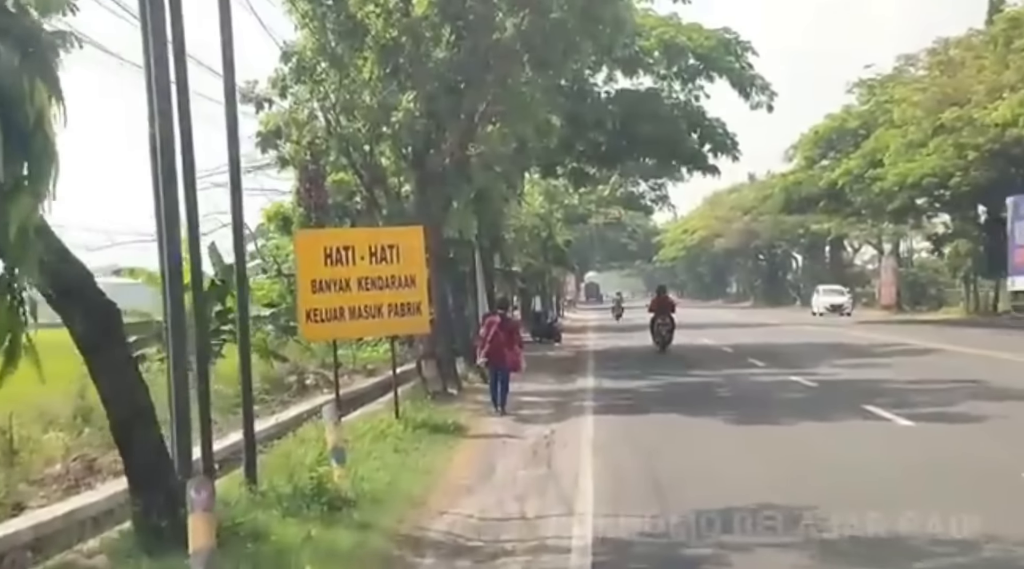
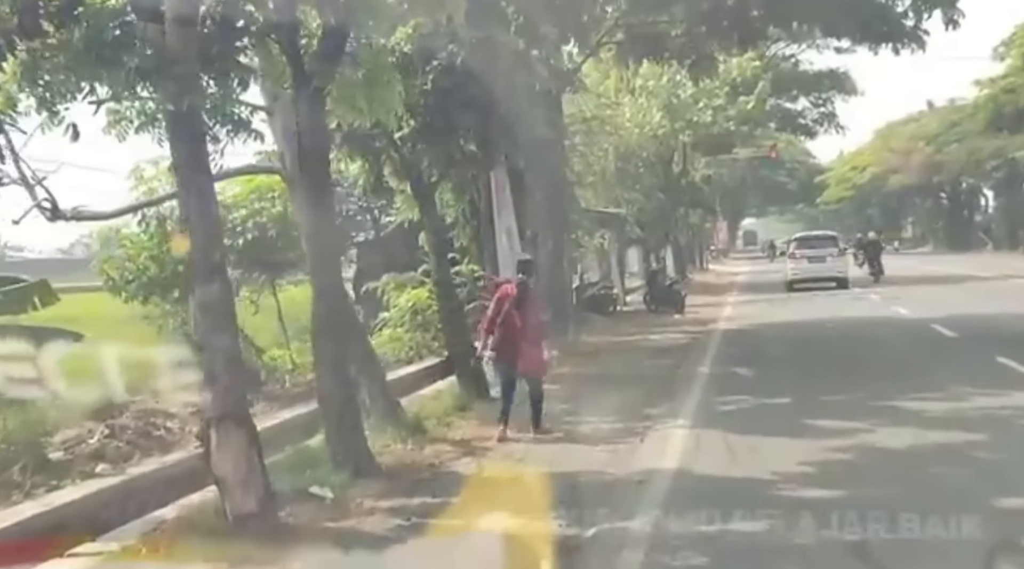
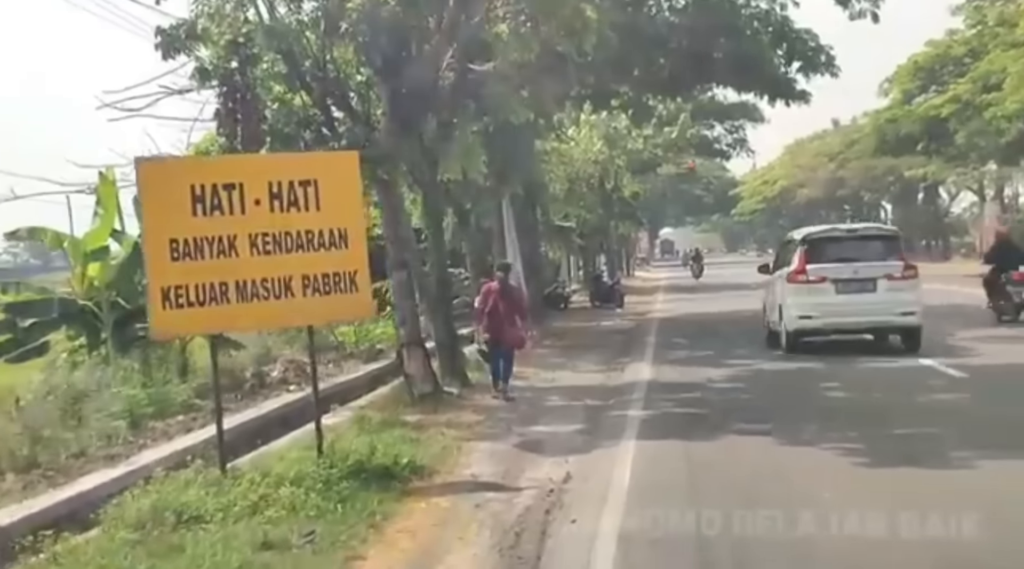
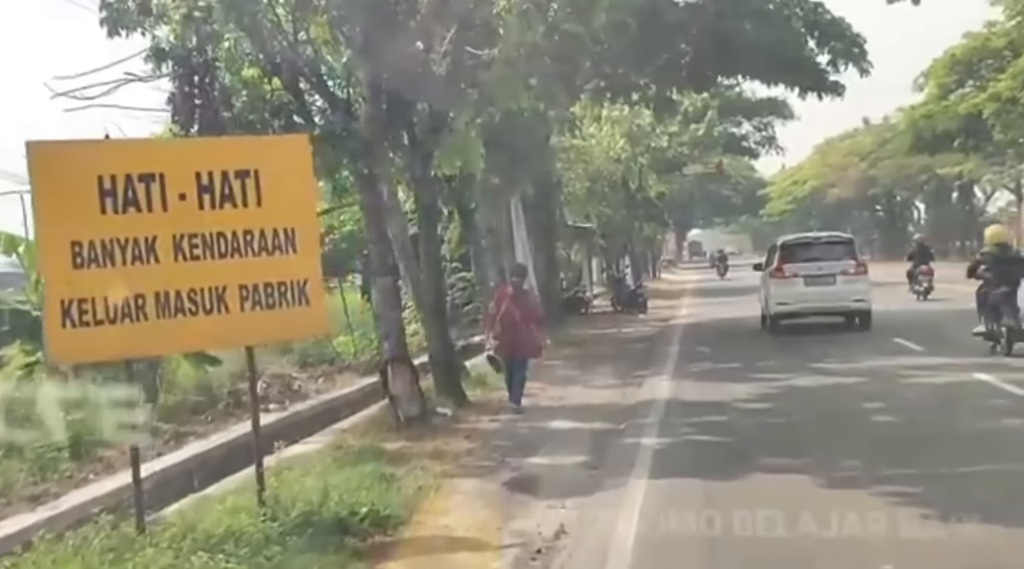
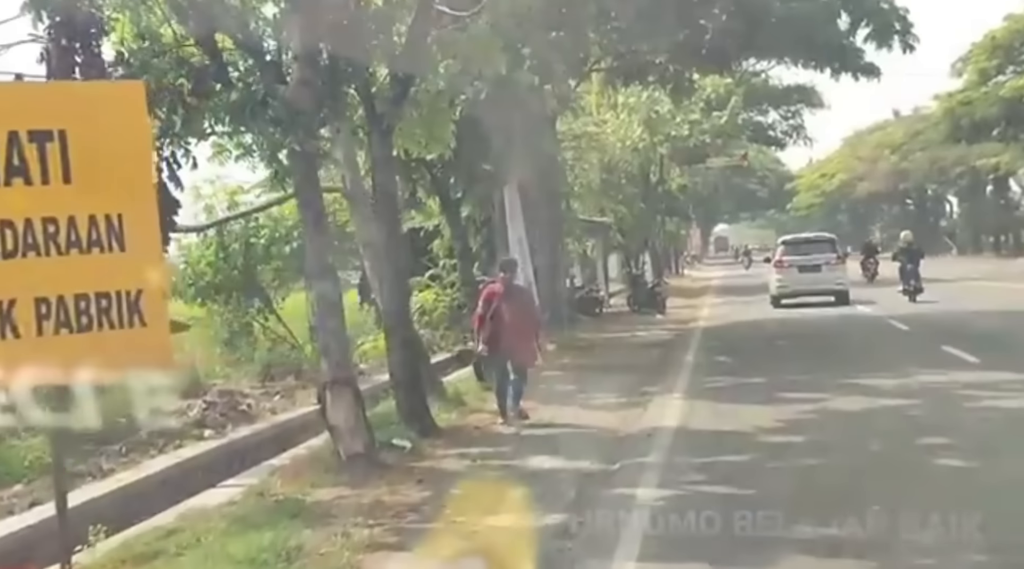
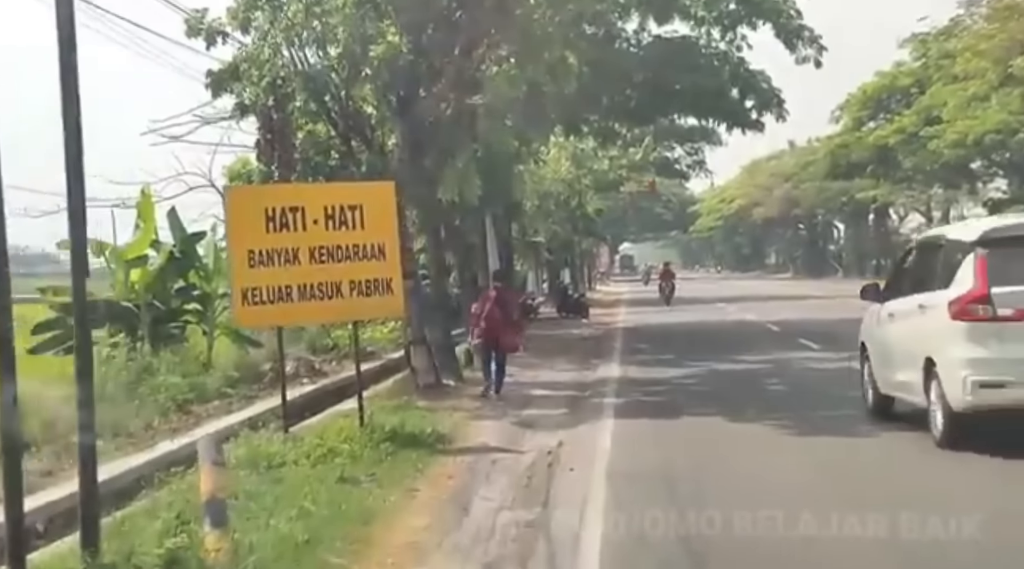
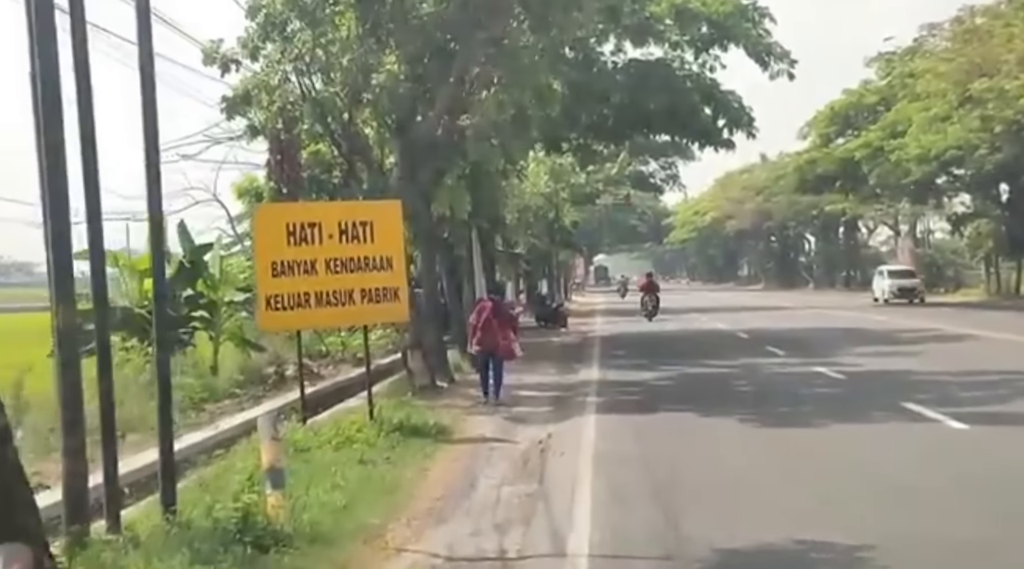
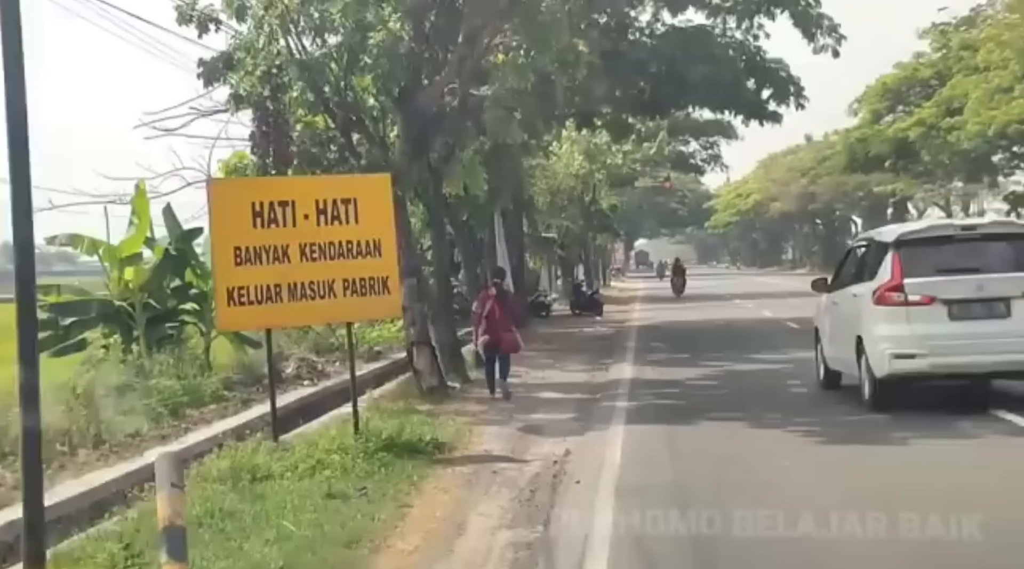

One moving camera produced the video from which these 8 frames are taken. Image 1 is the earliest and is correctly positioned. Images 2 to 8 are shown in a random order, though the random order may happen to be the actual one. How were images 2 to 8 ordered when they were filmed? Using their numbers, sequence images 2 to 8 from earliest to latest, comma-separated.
7, 6, 8, 3, 4, 5, 2
